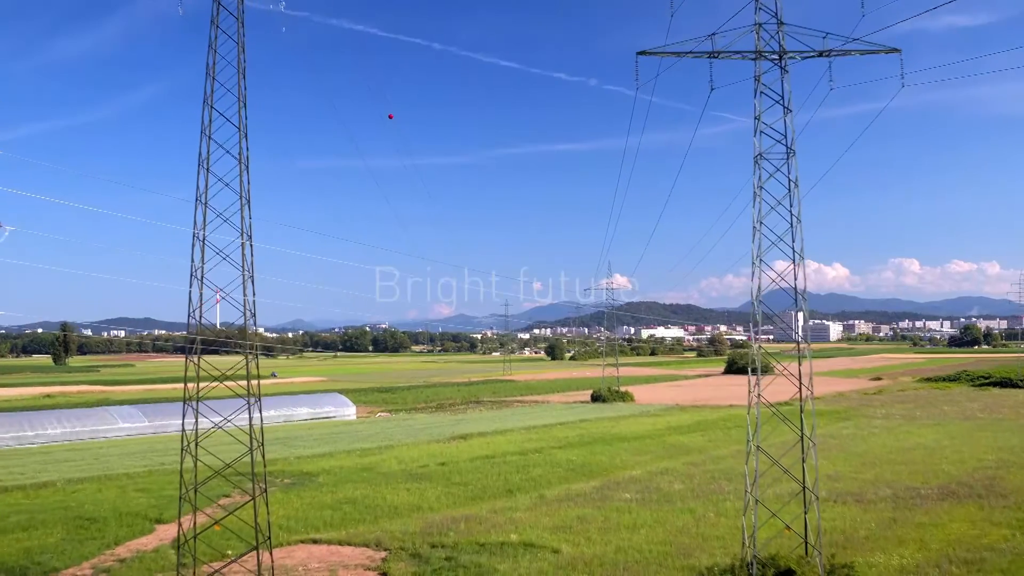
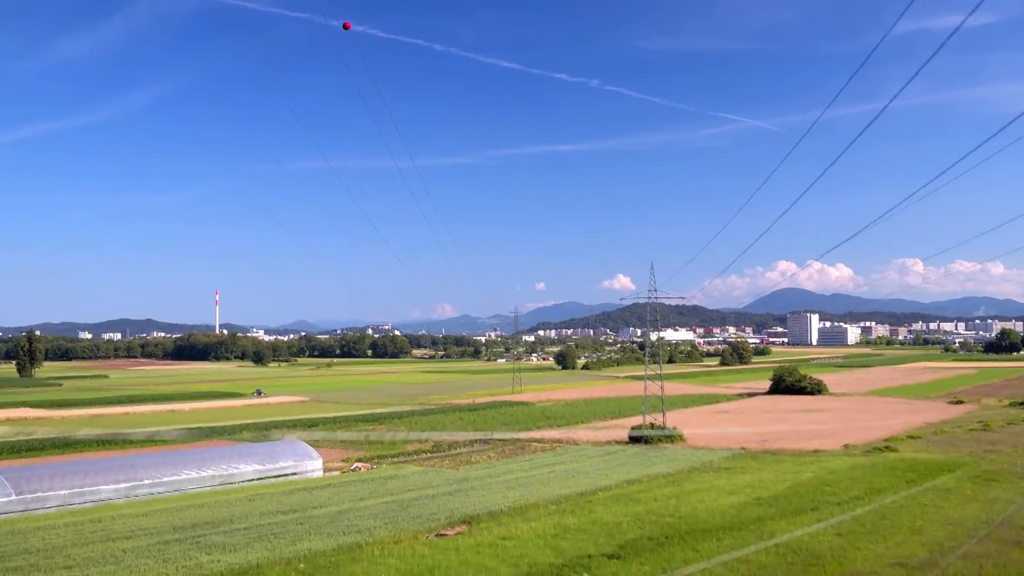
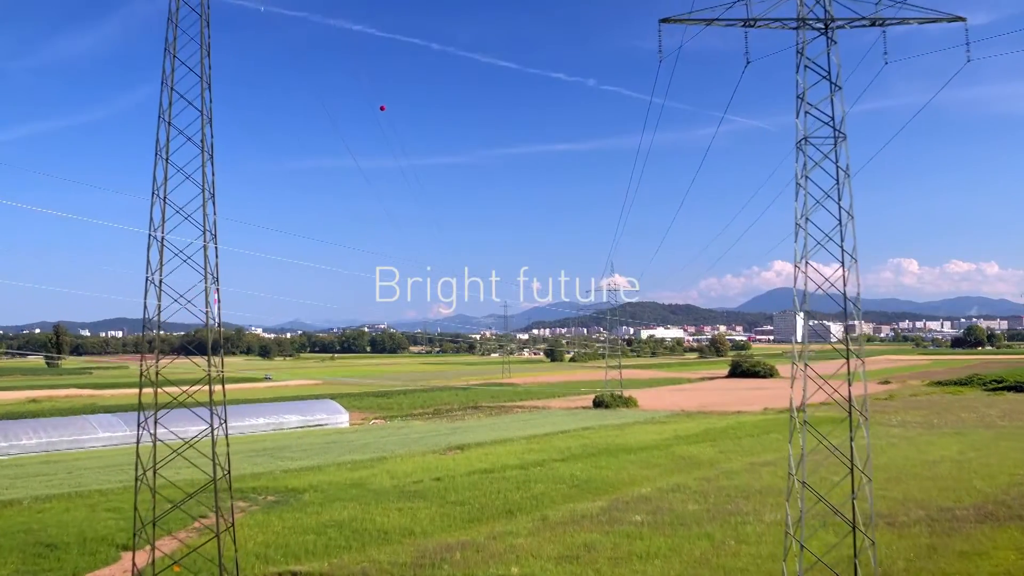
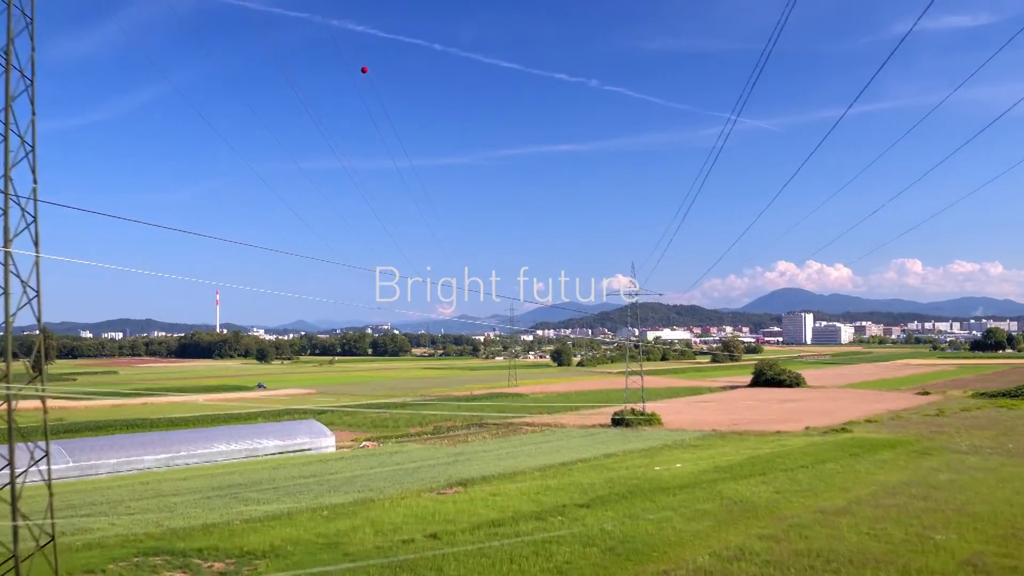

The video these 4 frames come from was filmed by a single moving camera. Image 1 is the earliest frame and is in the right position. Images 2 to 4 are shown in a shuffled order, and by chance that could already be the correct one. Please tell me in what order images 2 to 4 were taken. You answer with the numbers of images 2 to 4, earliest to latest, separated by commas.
3, 4, 2
